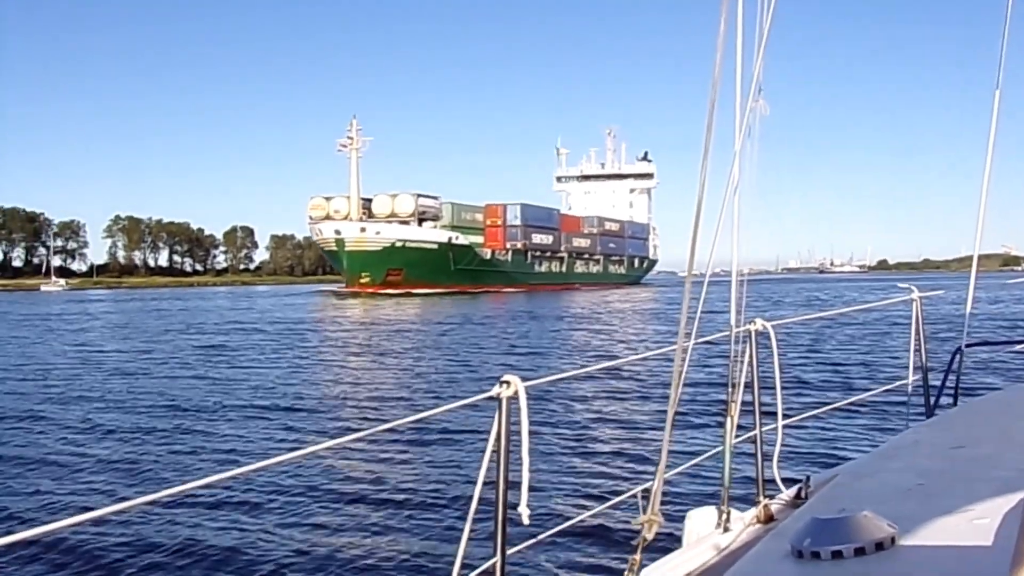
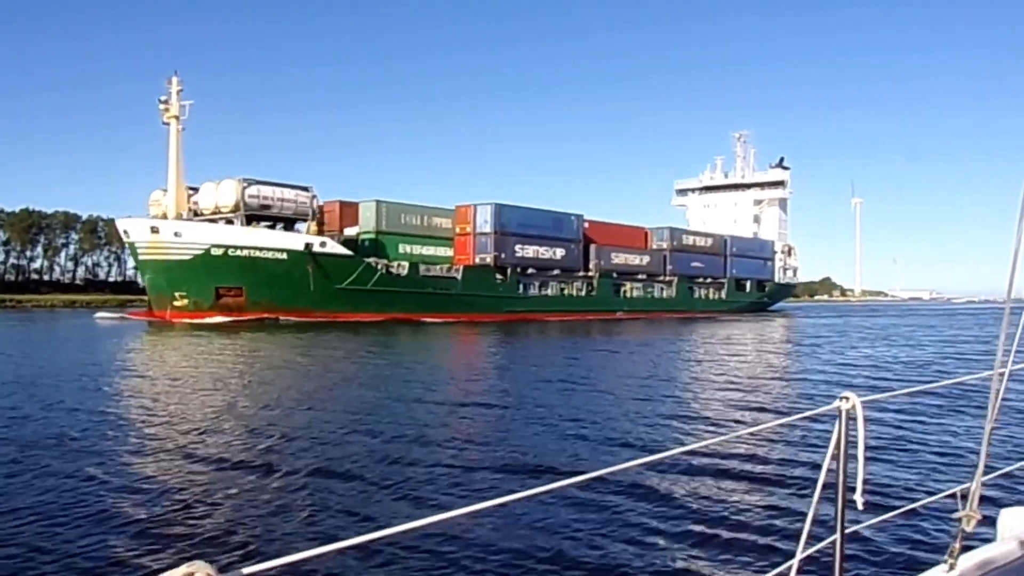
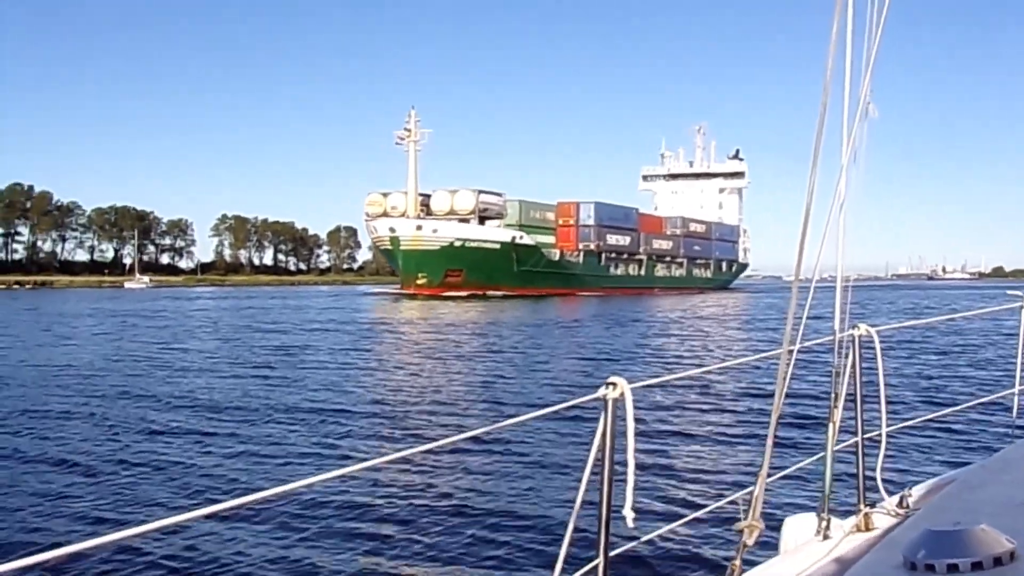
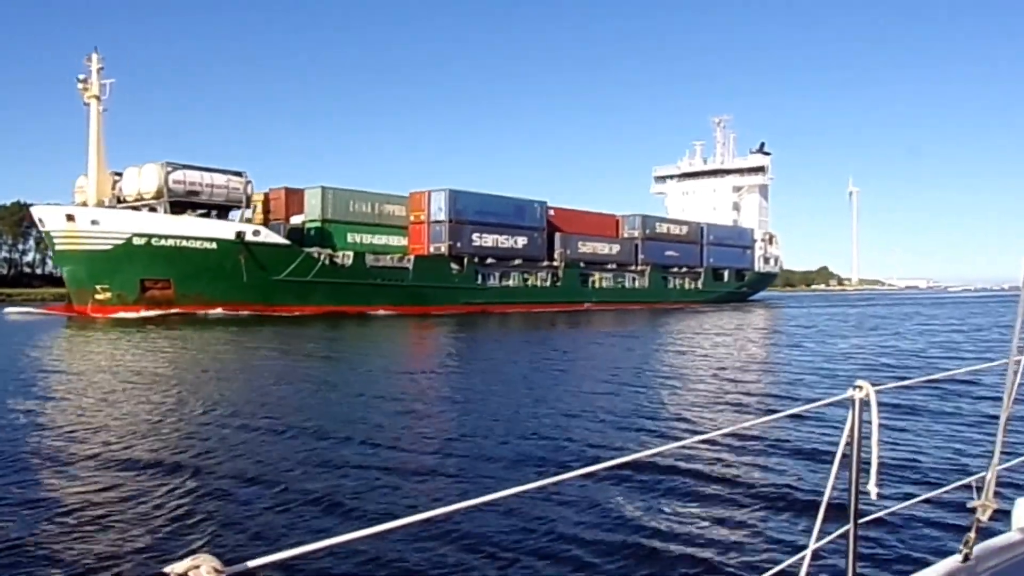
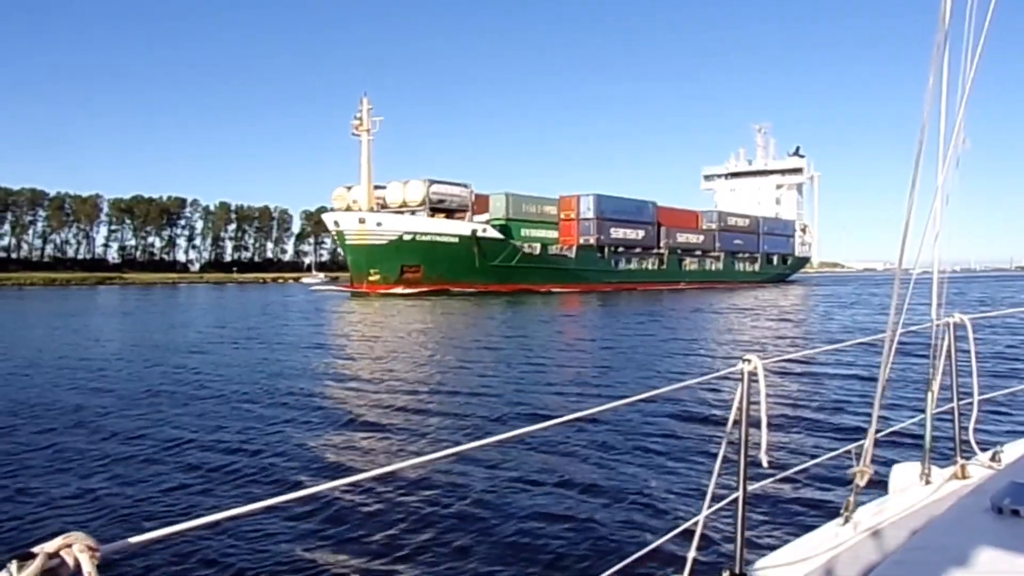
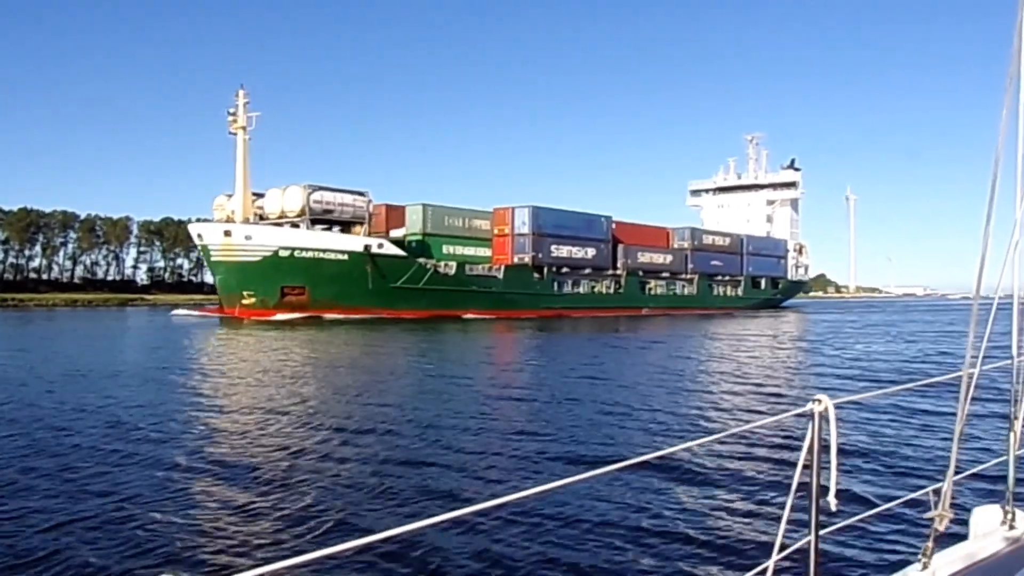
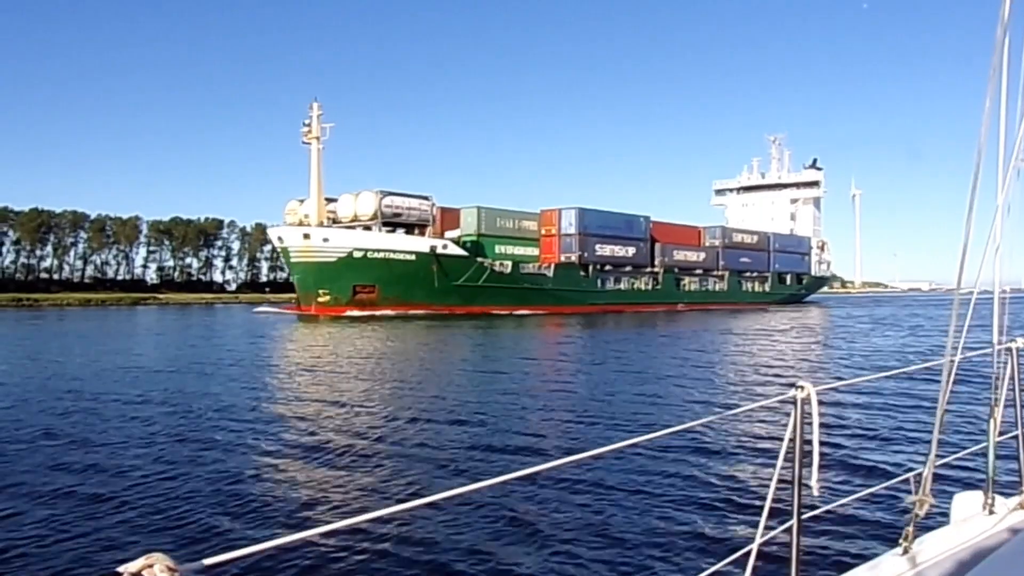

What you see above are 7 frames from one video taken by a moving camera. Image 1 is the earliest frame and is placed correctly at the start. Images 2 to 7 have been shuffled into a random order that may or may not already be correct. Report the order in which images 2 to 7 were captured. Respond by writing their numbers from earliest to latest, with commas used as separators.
3, 5, 7, 6, 2, 4
